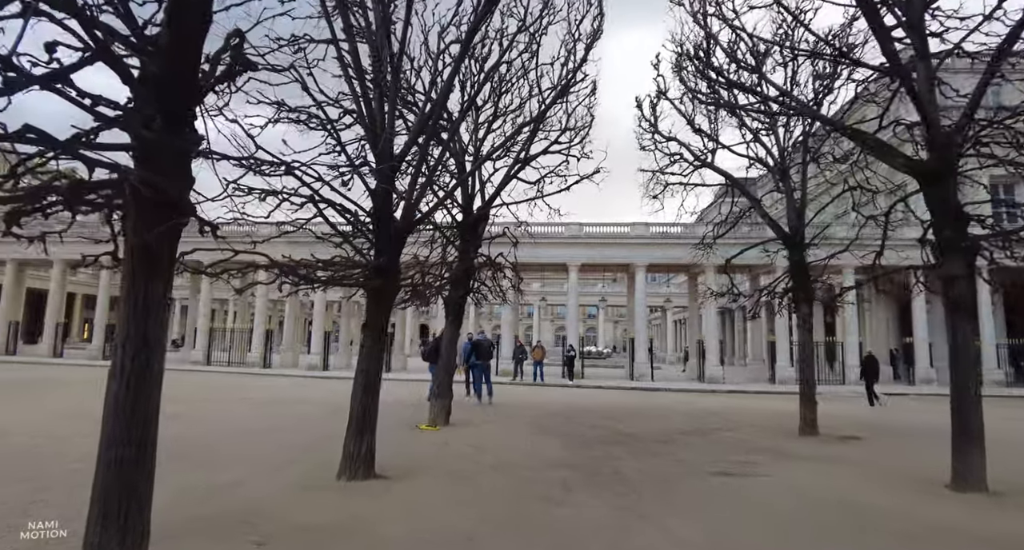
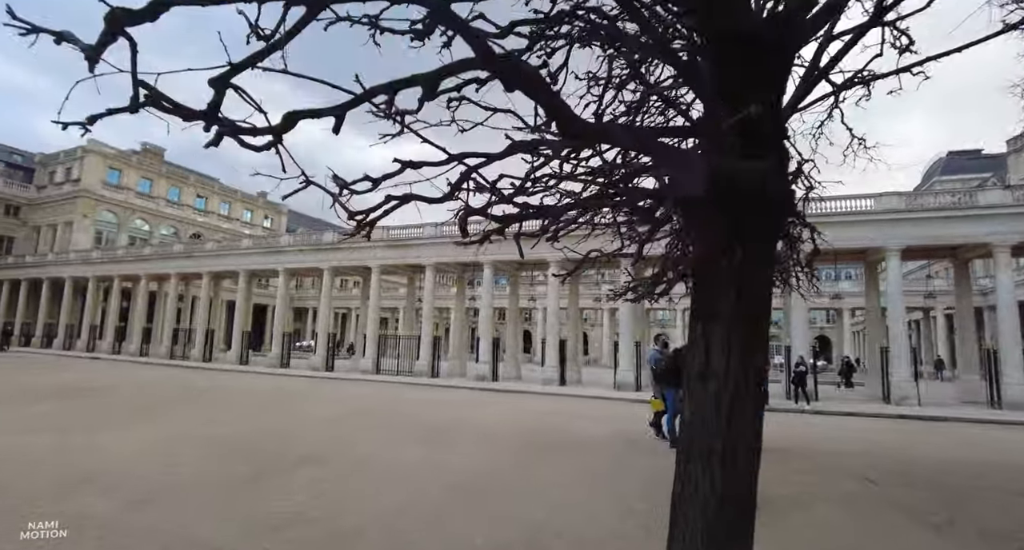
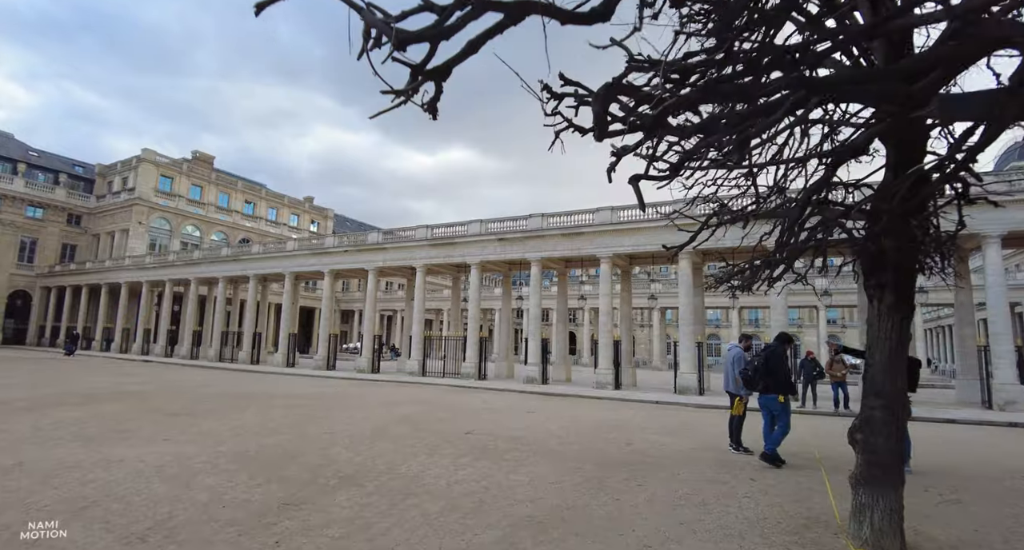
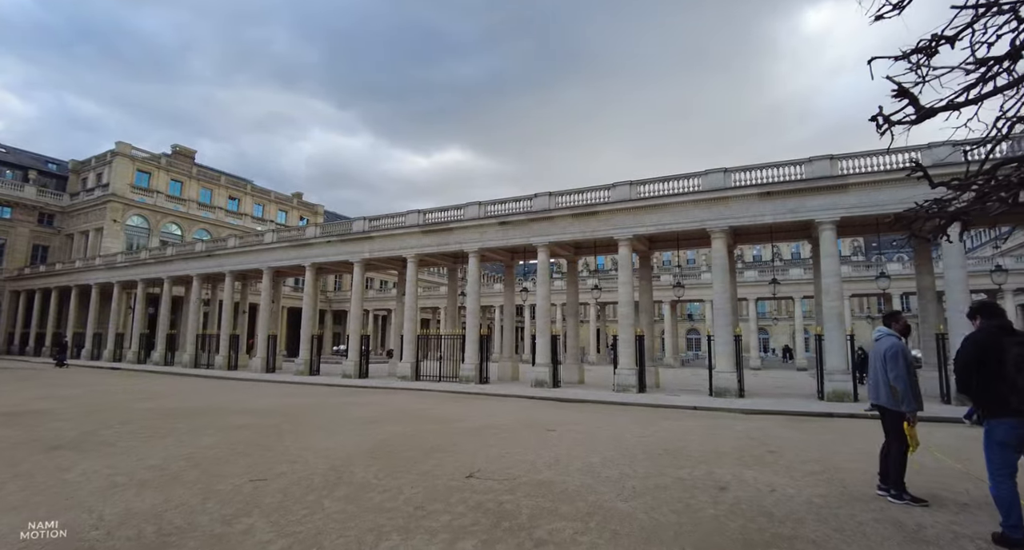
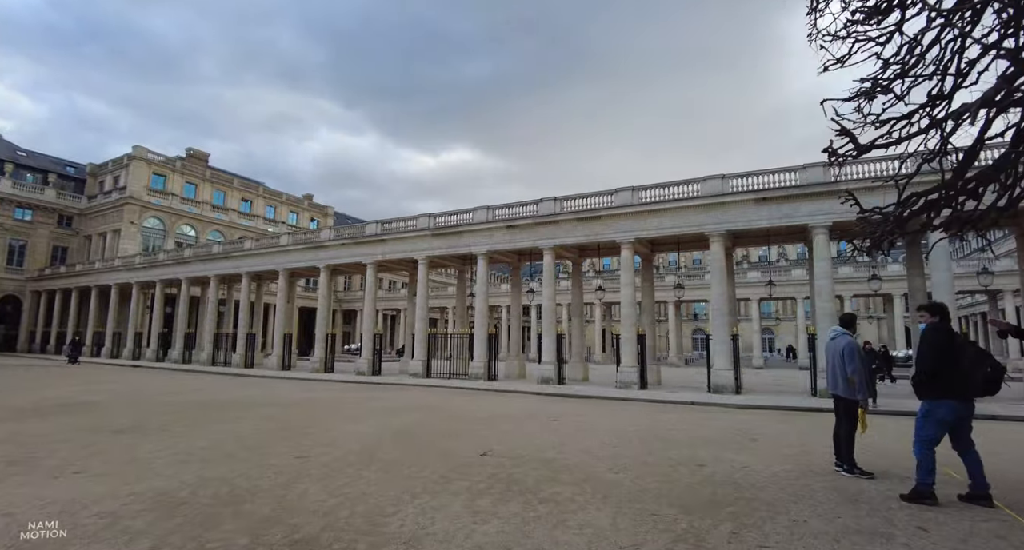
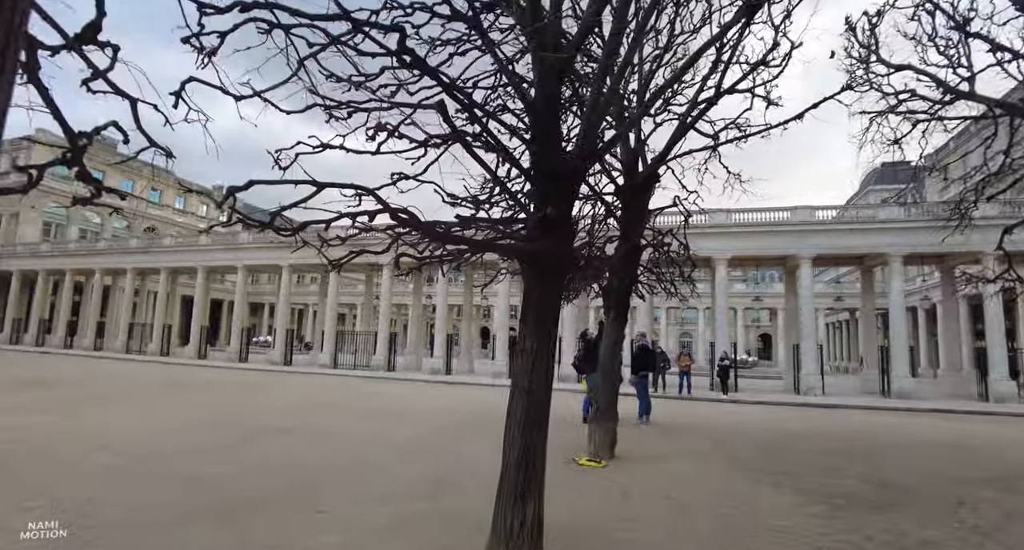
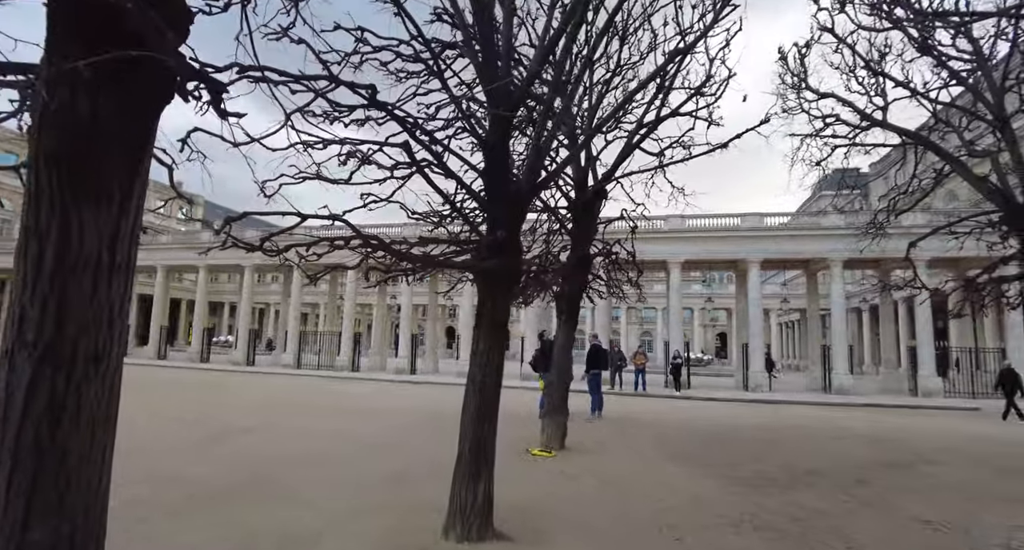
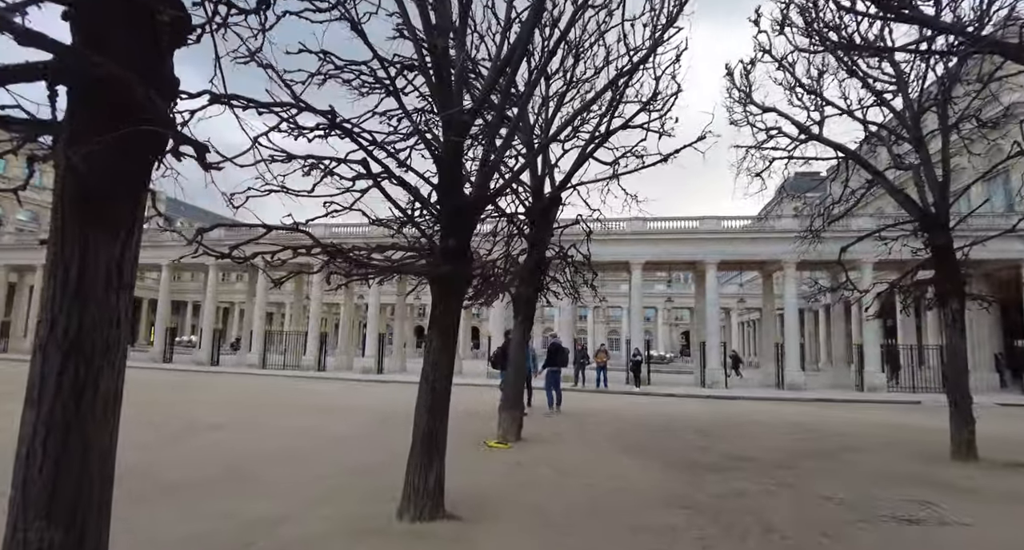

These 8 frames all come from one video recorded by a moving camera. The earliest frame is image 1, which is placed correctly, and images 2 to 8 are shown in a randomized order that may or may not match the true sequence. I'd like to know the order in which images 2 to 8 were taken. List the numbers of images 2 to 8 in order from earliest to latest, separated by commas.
8, 7, 6, 2, 3, 5, 4
